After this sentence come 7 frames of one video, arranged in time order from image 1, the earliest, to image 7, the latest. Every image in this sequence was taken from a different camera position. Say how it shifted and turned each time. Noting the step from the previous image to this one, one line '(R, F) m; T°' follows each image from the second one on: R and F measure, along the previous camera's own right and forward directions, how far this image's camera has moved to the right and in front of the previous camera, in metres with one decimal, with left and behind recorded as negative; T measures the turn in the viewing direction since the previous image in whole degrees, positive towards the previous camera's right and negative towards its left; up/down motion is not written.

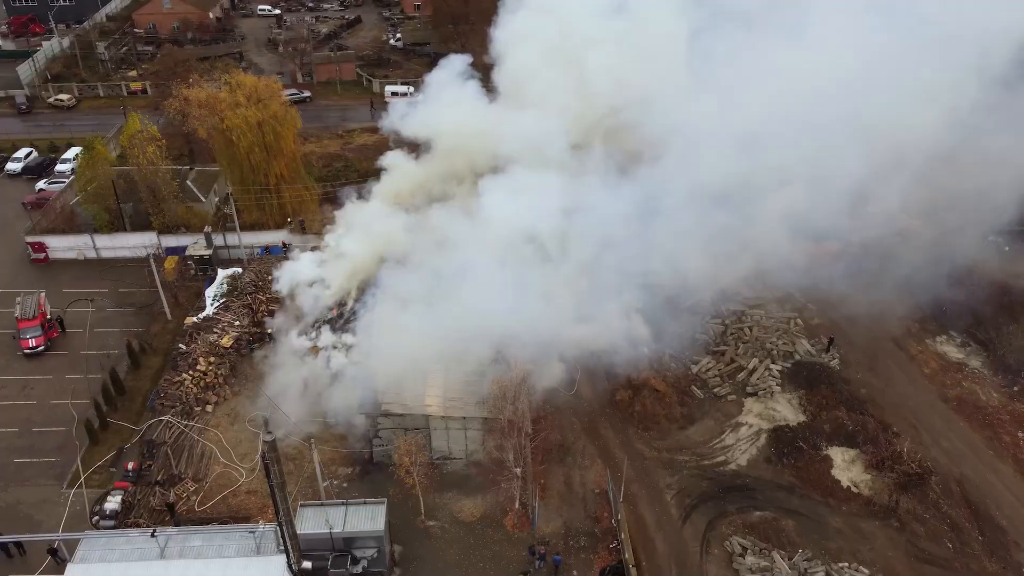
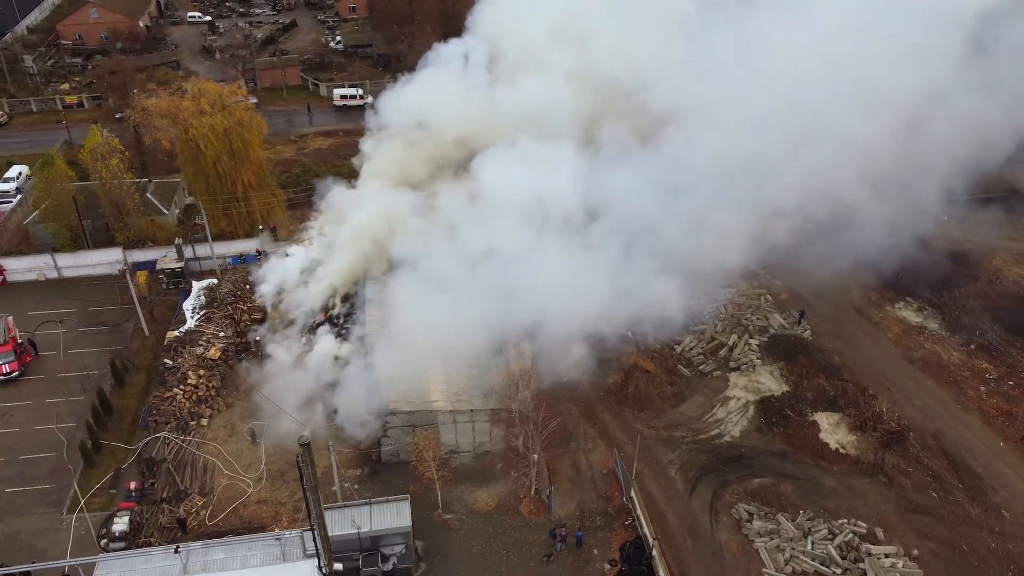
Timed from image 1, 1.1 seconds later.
(-1.1, -0.1) m; +5°
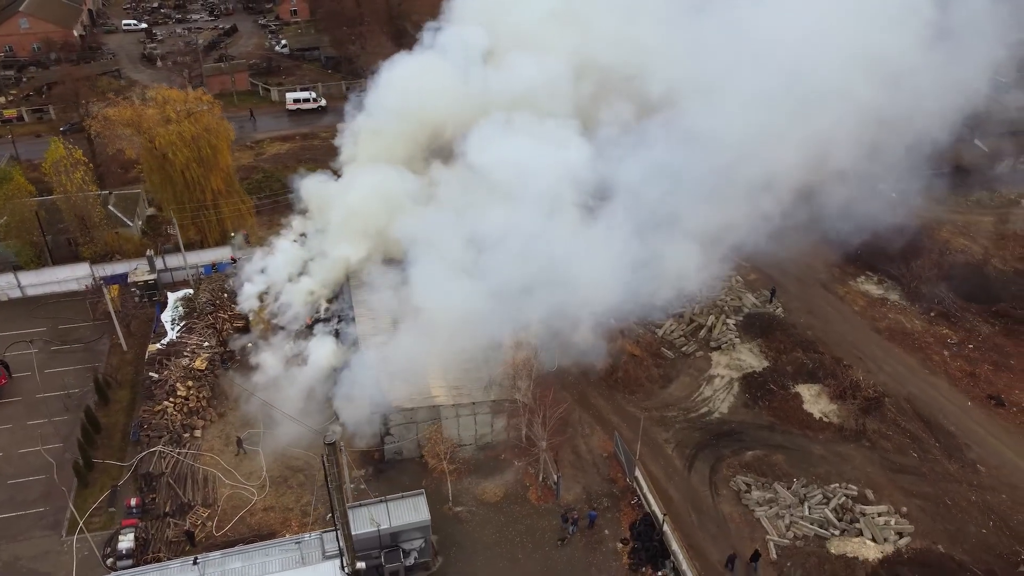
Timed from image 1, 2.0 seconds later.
(-0.9, -0.1) m; +4°
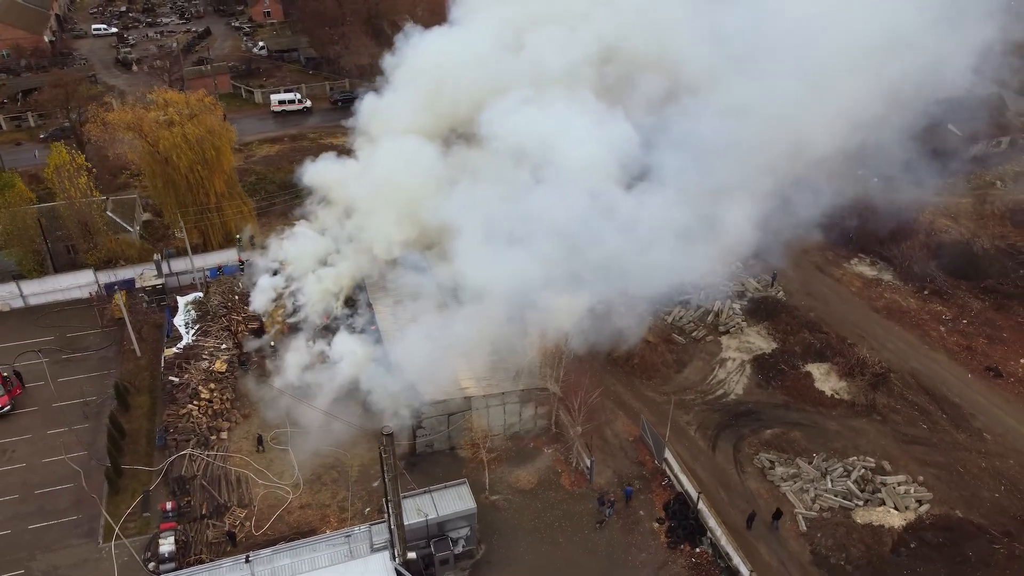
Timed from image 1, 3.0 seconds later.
(-1.1, -0.1) m; +2°
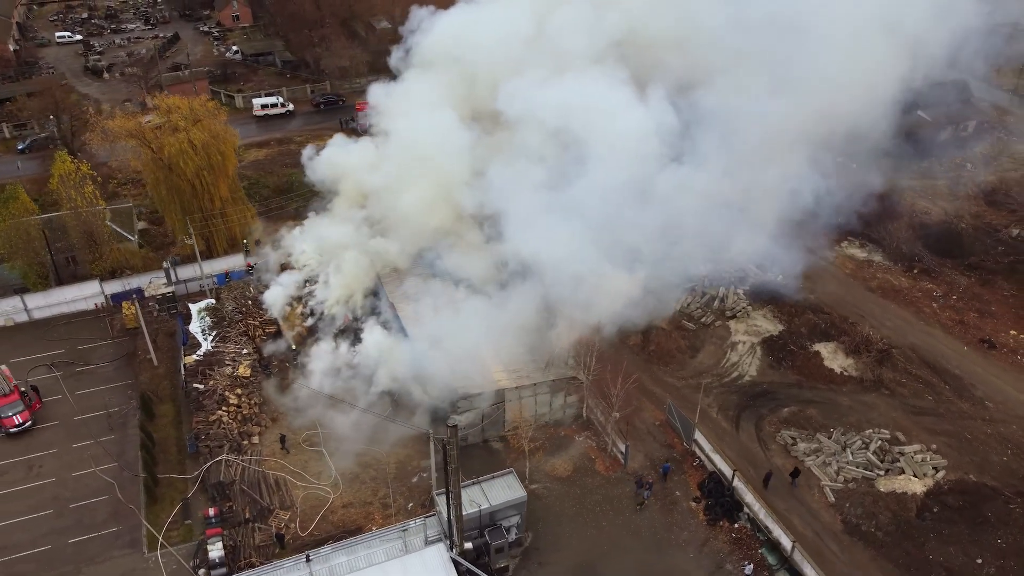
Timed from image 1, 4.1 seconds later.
(-1.2, -0.2) m; +3°
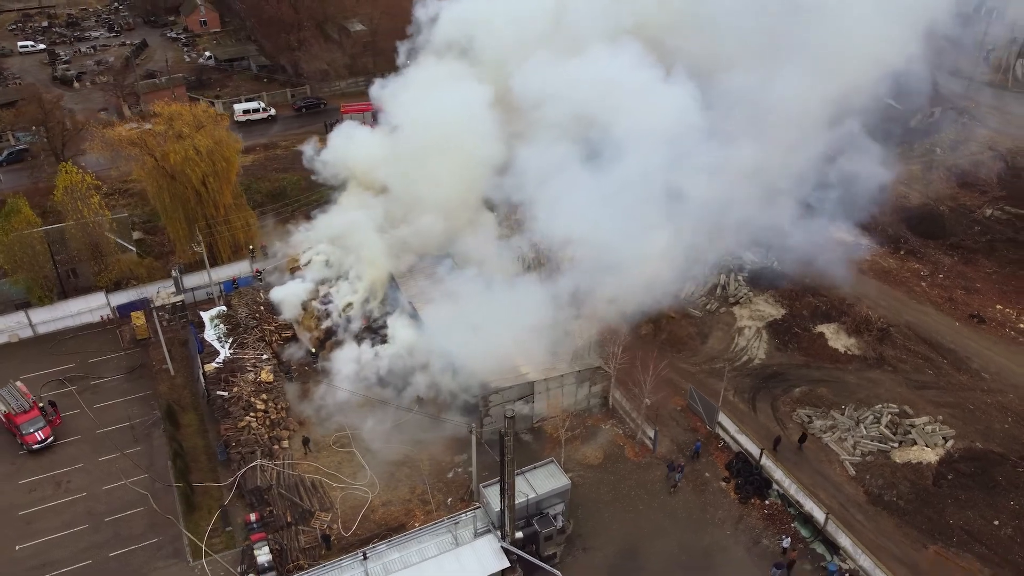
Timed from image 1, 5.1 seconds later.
(-1.2, -0.2) m; +3°
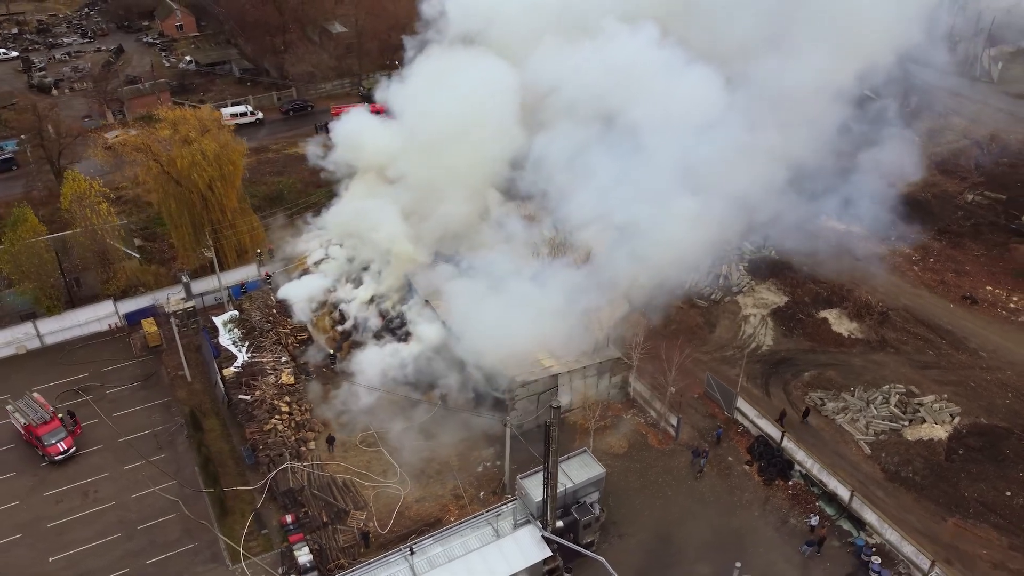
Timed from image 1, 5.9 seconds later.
(-0.9, -0.2) m; +2°
